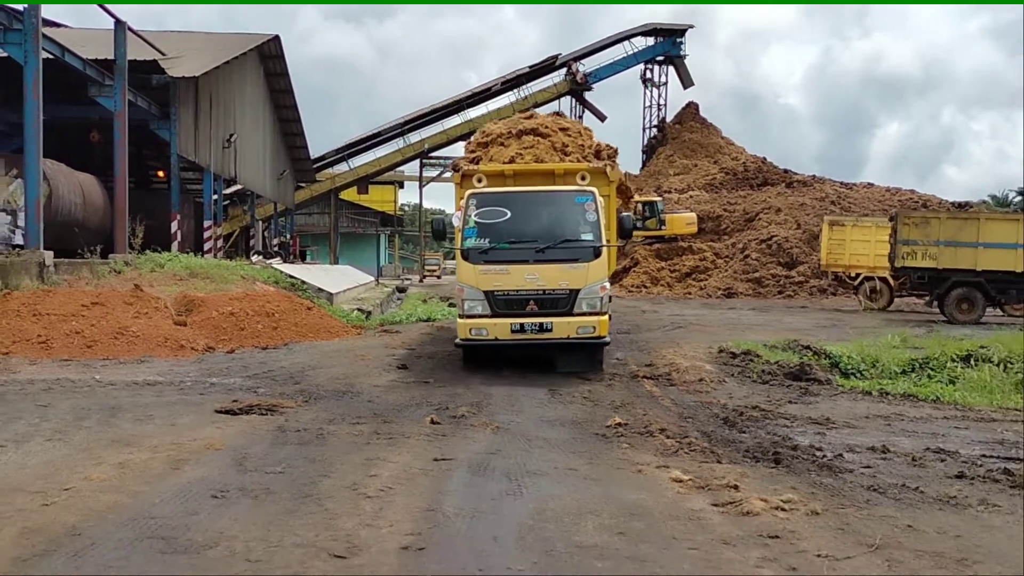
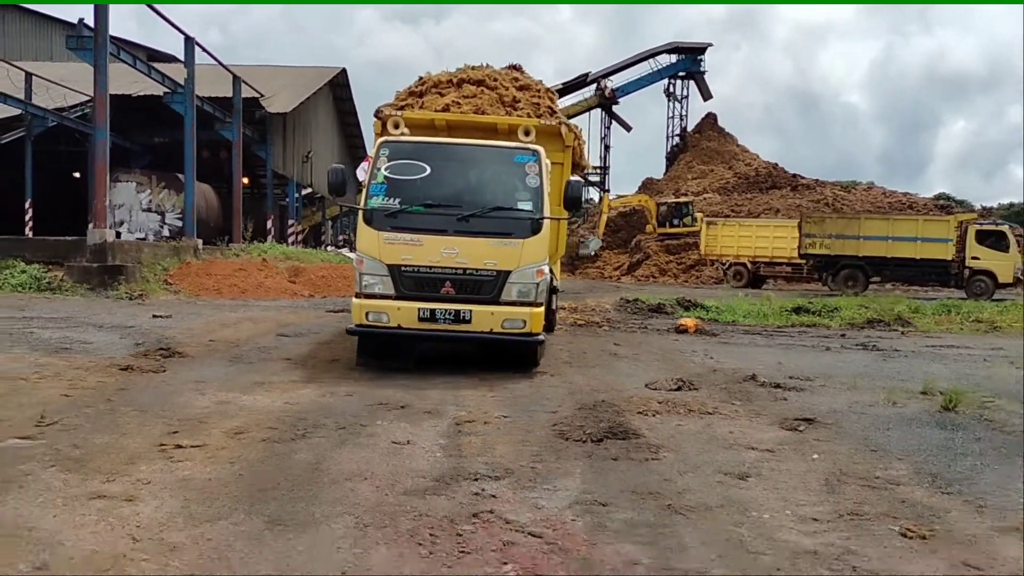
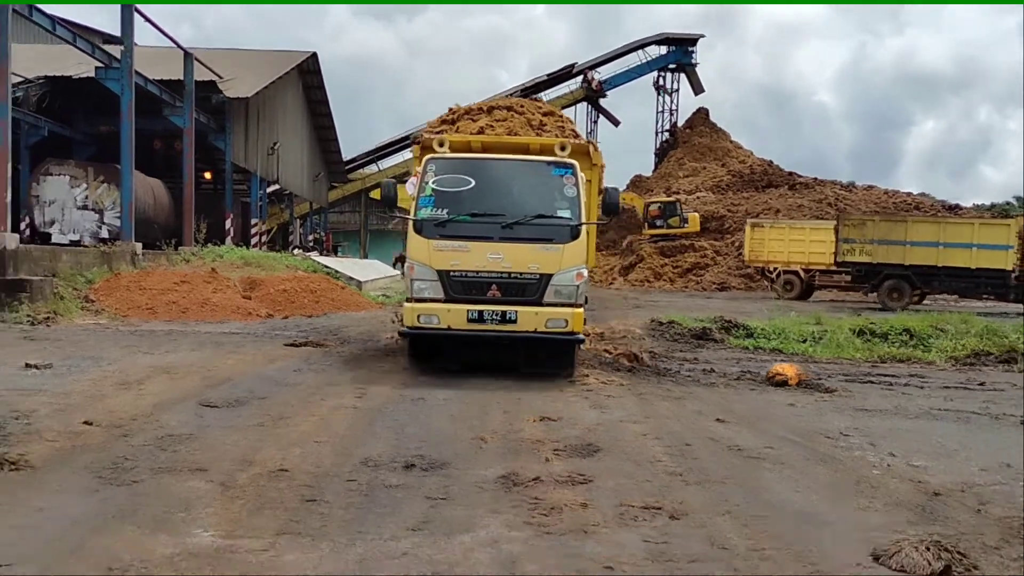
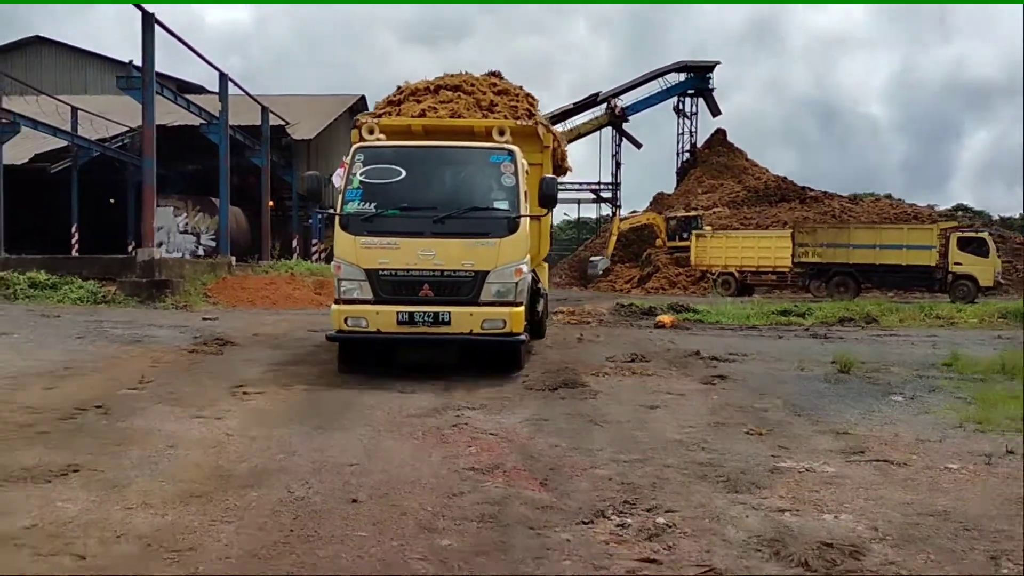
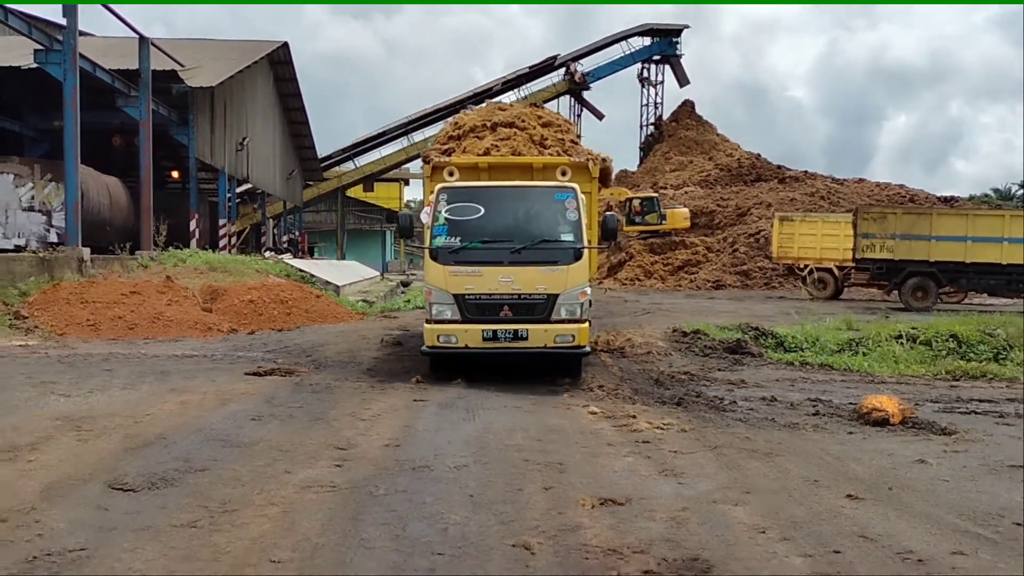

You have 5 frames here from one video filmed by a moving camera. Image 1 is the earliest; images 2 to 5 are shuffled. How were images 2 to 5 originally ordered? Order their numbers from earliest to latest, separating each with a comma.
5, 3, 2, 4
